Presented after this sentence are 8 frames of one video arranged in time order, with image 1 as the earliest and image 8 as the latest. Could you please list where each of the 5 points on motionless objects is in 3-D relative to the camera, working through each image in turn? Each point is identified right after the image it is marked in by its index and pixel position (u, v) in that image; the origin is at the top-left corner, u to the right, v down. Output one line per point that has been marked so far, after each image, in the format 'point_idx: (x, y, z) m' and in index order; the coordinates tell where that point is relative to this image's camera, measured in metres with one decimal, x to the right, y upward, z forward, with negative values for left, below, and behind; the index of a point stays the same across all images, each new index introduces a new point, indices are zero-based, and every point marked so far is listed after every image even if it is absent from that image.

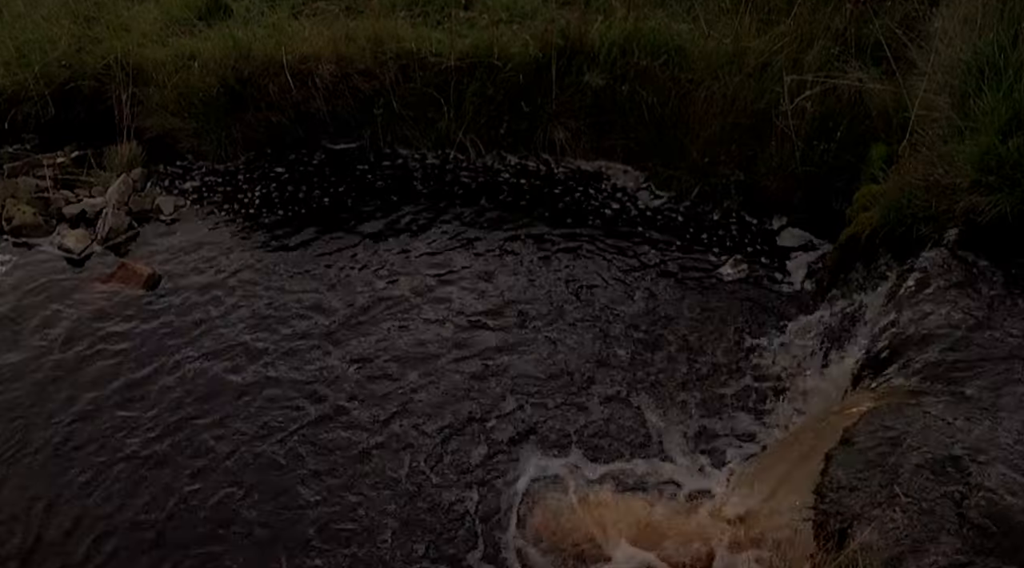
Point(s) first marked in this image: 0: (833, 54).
0: (+2.0, +1.5, +5.8) m
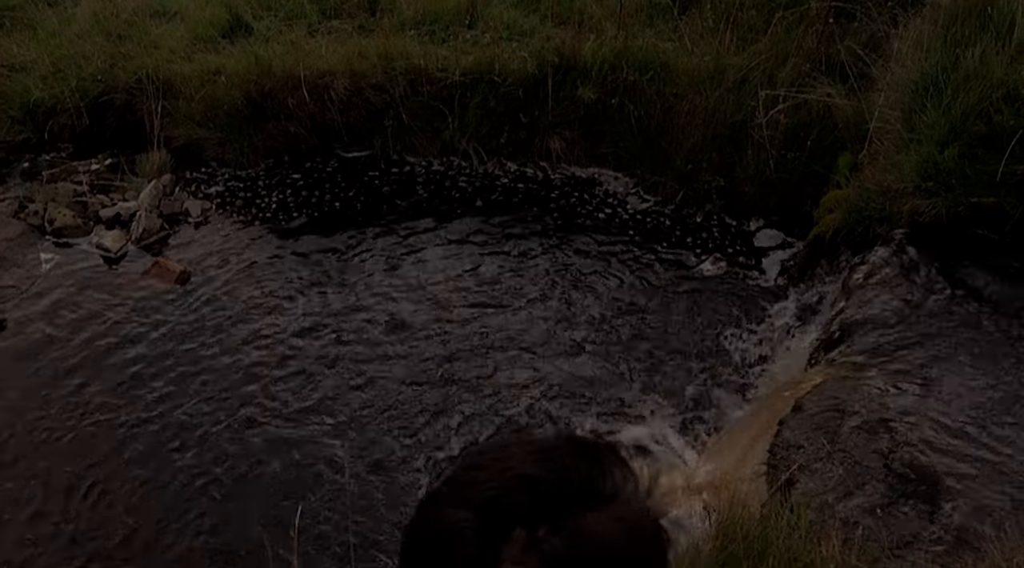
0: (+2.0, +1.5, +6.4) m
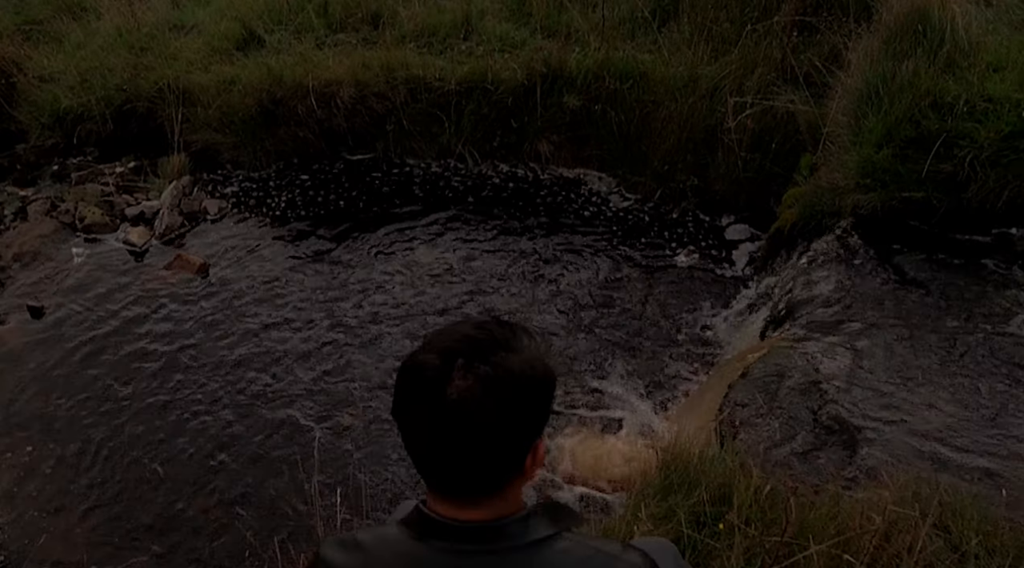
0: (+2.0, +1.5, +7.0) m
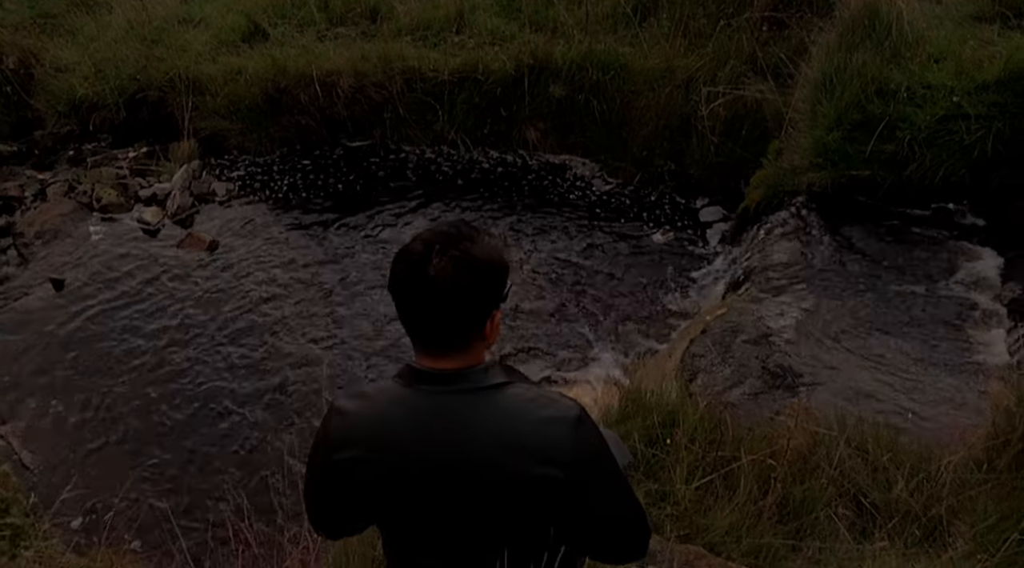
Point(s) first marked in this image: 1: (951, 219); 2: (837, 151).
0: (+1.9, +1.7, +7.5) m
1: (+2.5, +0.4, +5.3) m
2: (+1.9, +0.8, +5.5) m
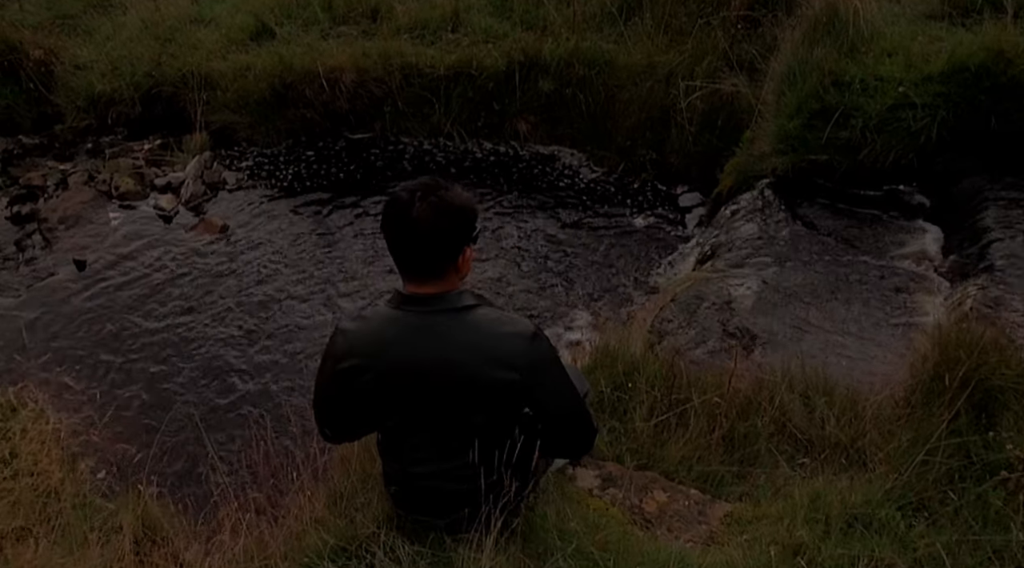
0: (+1.8, +1.9, +8.0) m
1: (+2.5, +0.5, +5.9) m
2: (+1.9, +1.0, +6.1) m
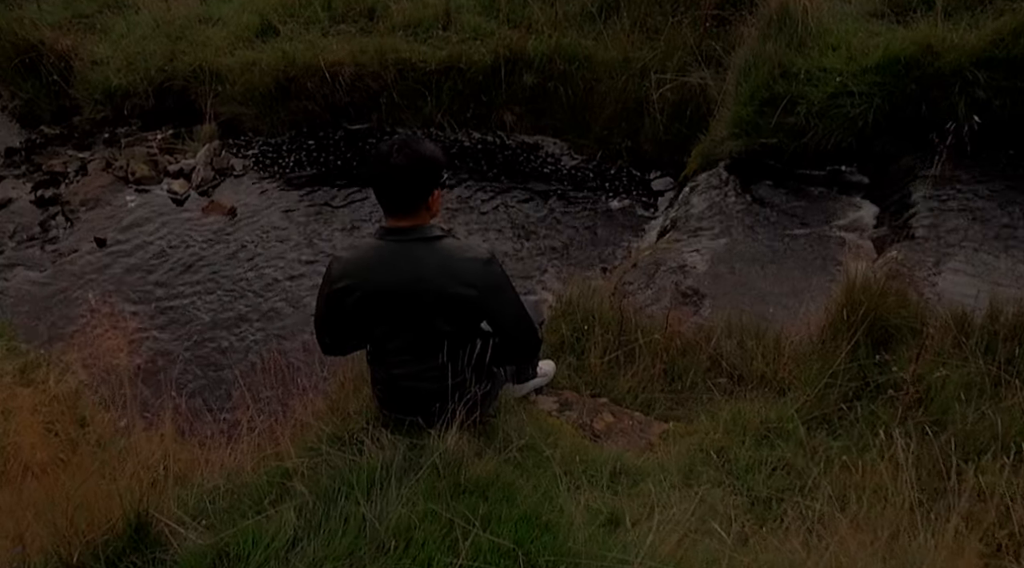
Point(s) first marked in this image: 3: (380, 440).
0: (+1.7, +2.1, +8.7) m
1: (+2.3, +0.8, +6.5) m
2: (+1.7, +1.2, +6.7) m
3: (-0.5, -0.6, +3.4) m
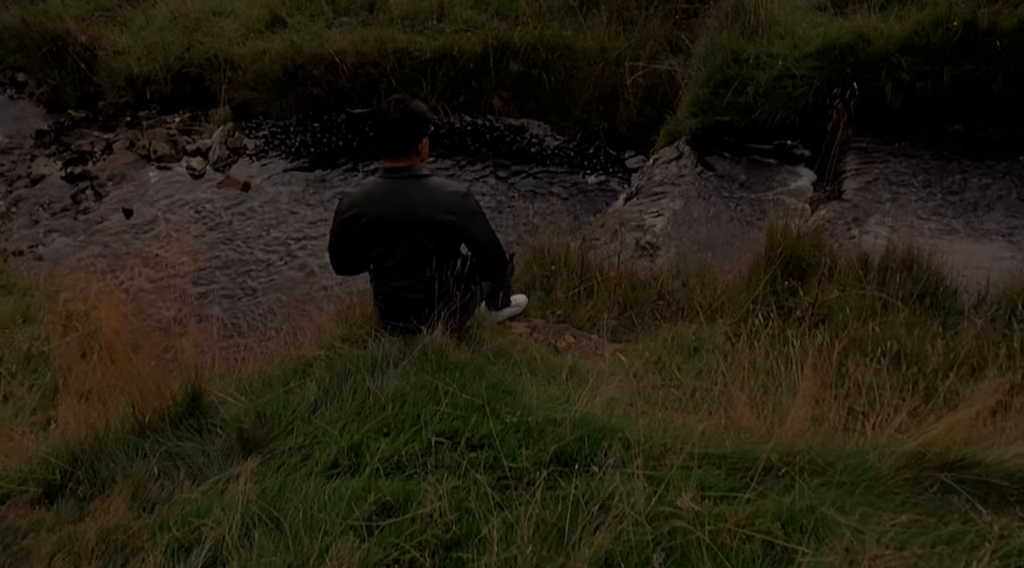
0: (+1.5, +2.4, +9.6) m
1: (+2.2, +1.1, +7.4) m
2: (+1.6, +1.5, +7.6) m
3: (-0.6, -0.3, +4.3) m
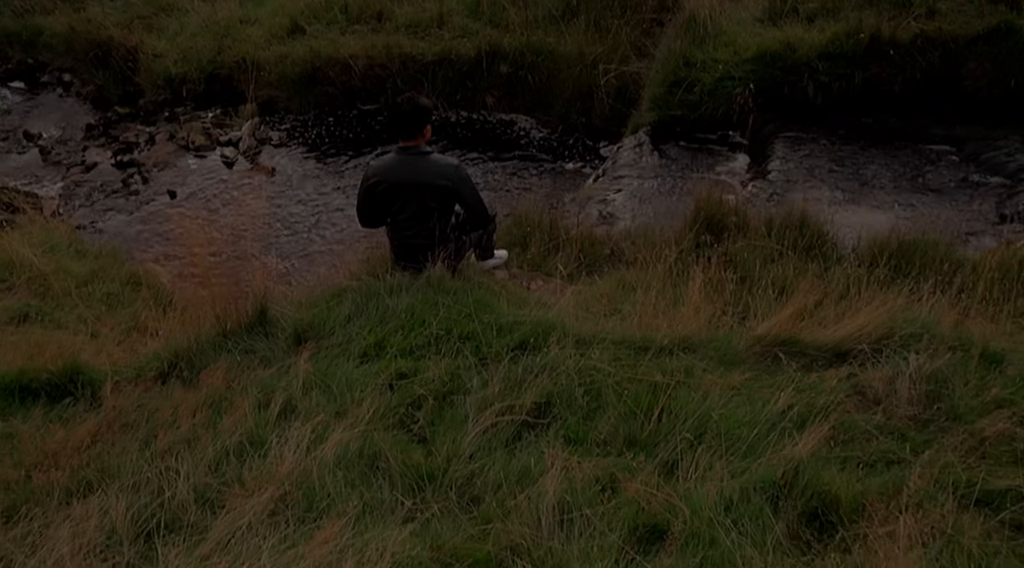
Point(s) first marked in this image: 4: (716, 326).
0: (+1.4, +2.8, +11.1) m
1: (+2.1, +1.4, +8.9) m
2: (+1.5, +1.8, +9.1) m
3: (-0.7, +0.1, +5.8) m
4: (+1.1, -0.2, +5.0) m
